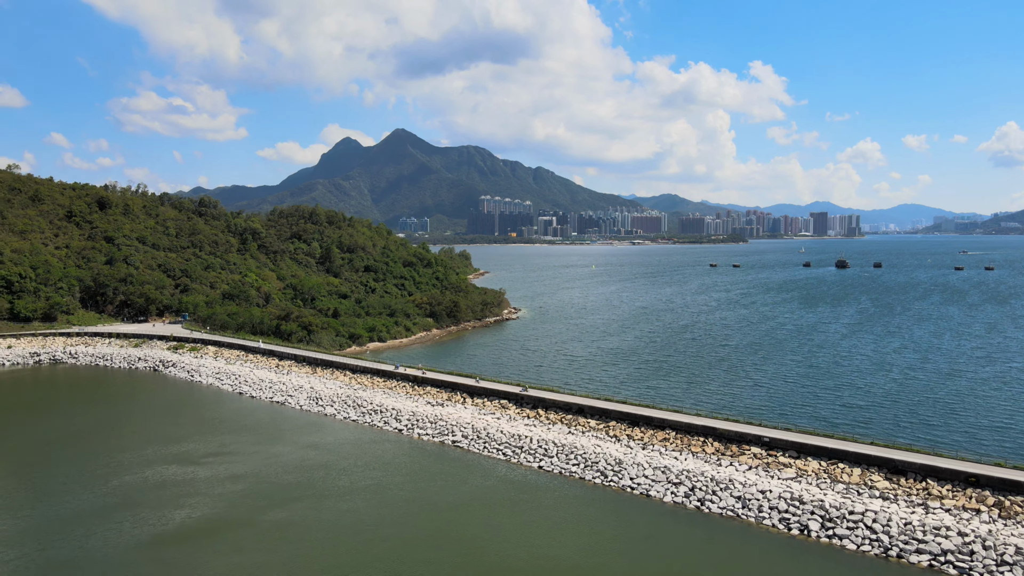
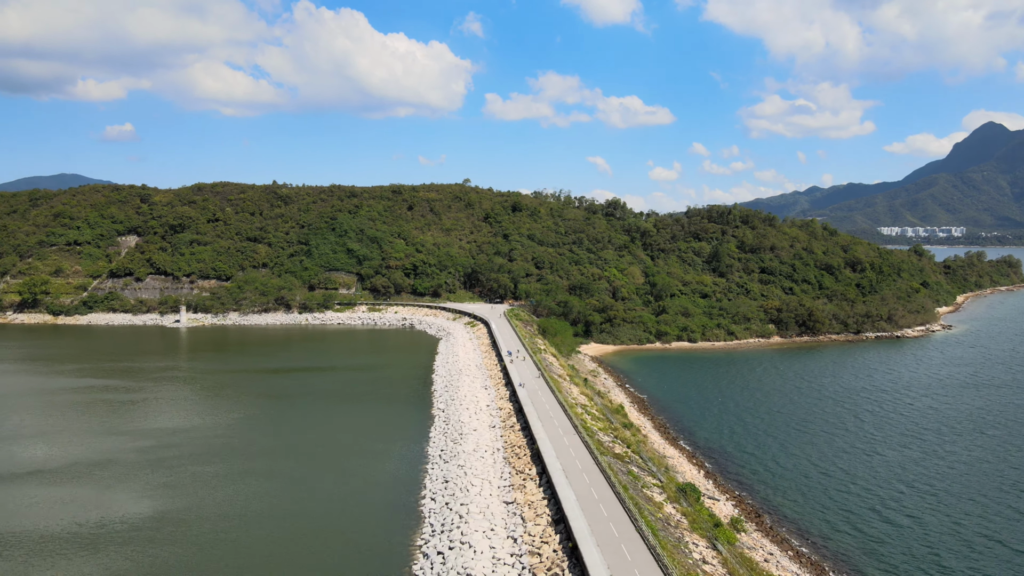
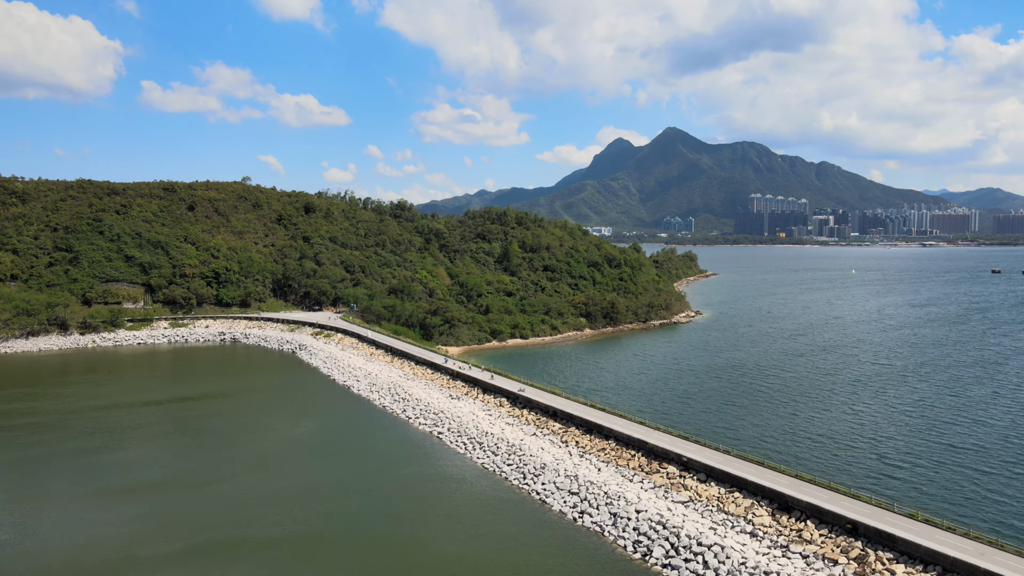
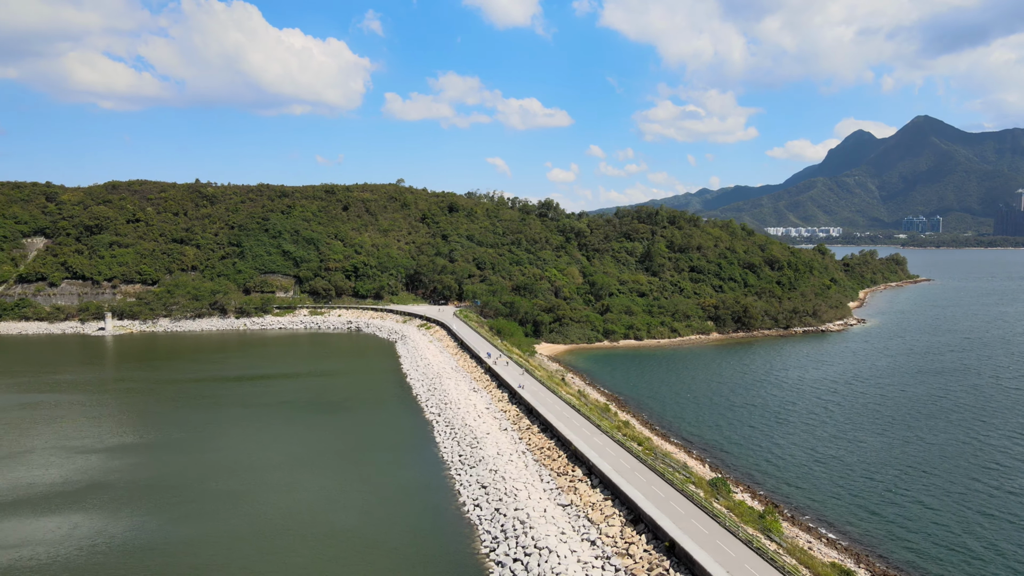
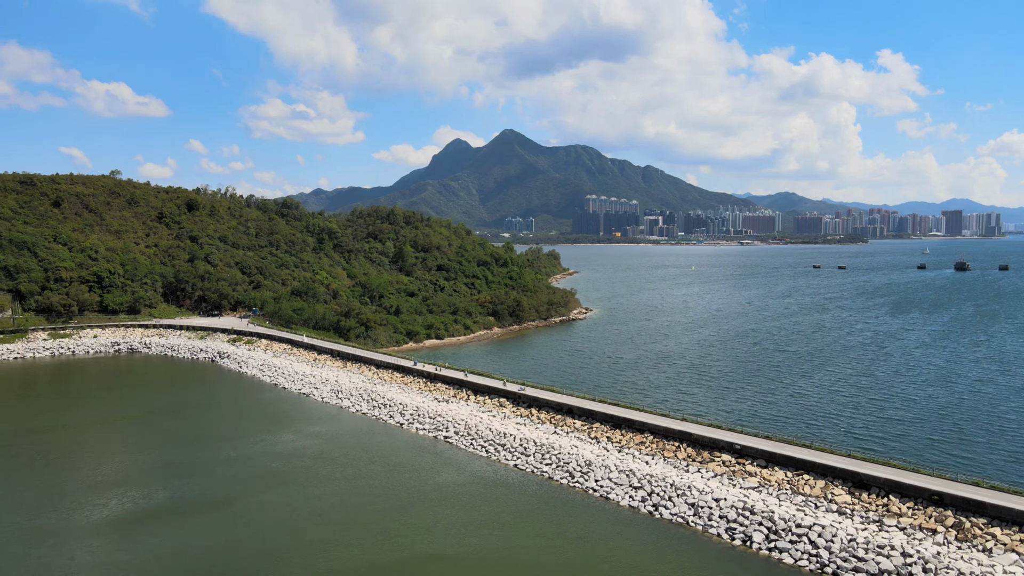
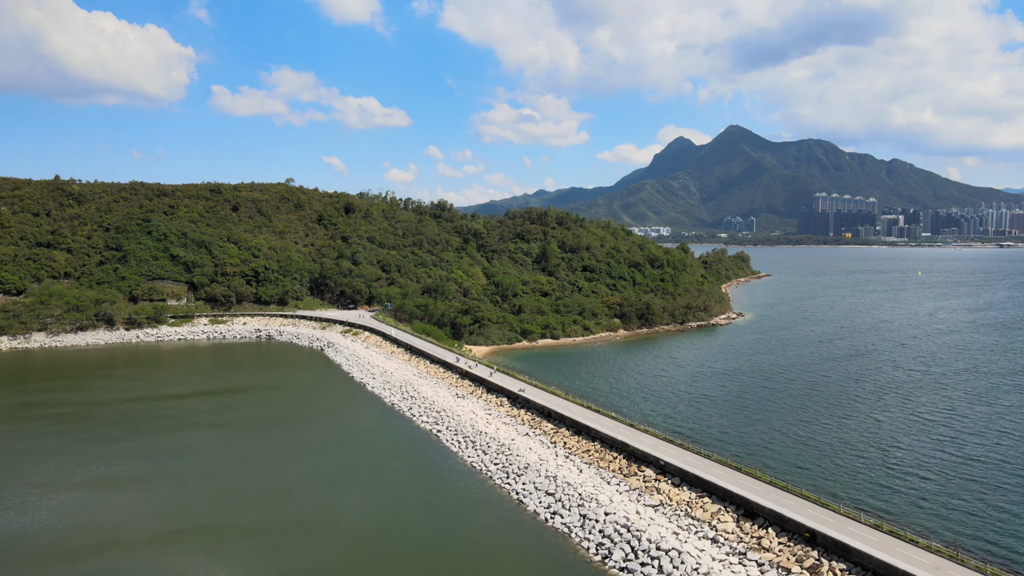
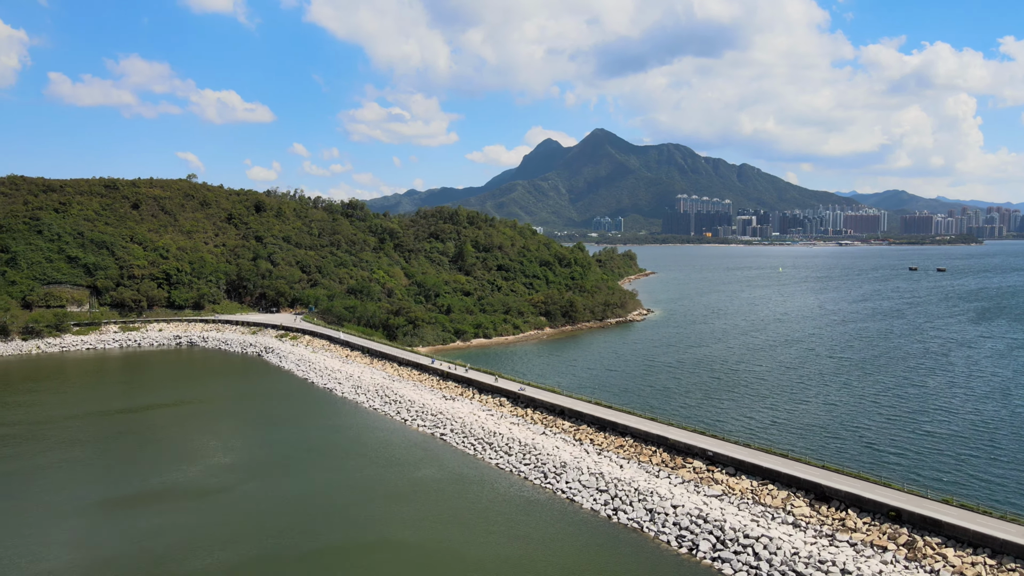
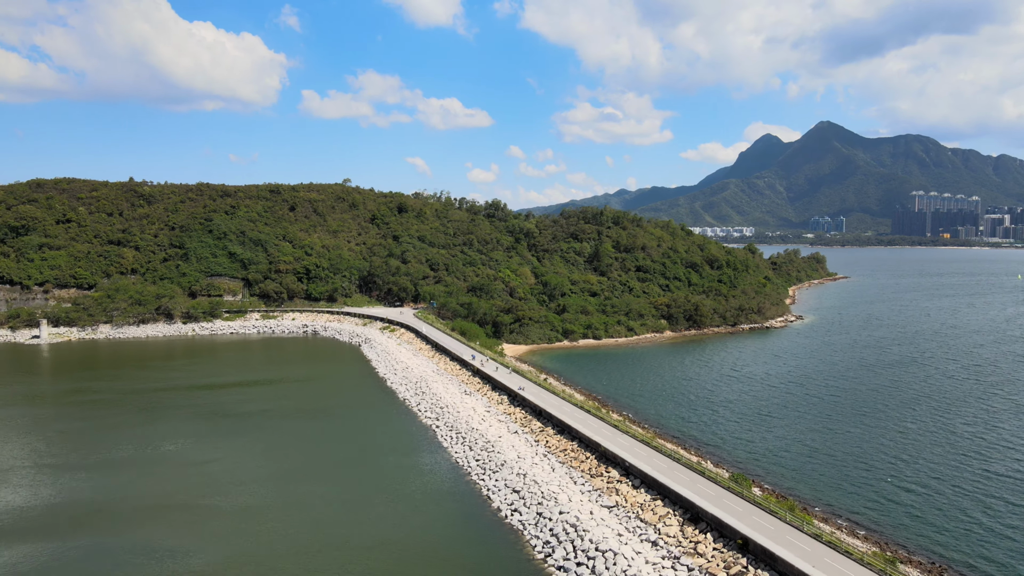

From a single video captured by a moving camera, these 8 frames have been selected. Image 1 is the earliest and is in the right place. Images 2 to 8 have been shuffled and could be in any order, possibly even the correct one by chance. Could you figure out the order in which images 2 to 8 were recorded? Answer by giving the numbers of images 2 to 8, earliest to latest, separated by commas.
5, 7, 3, 6, 8, 4, 2
